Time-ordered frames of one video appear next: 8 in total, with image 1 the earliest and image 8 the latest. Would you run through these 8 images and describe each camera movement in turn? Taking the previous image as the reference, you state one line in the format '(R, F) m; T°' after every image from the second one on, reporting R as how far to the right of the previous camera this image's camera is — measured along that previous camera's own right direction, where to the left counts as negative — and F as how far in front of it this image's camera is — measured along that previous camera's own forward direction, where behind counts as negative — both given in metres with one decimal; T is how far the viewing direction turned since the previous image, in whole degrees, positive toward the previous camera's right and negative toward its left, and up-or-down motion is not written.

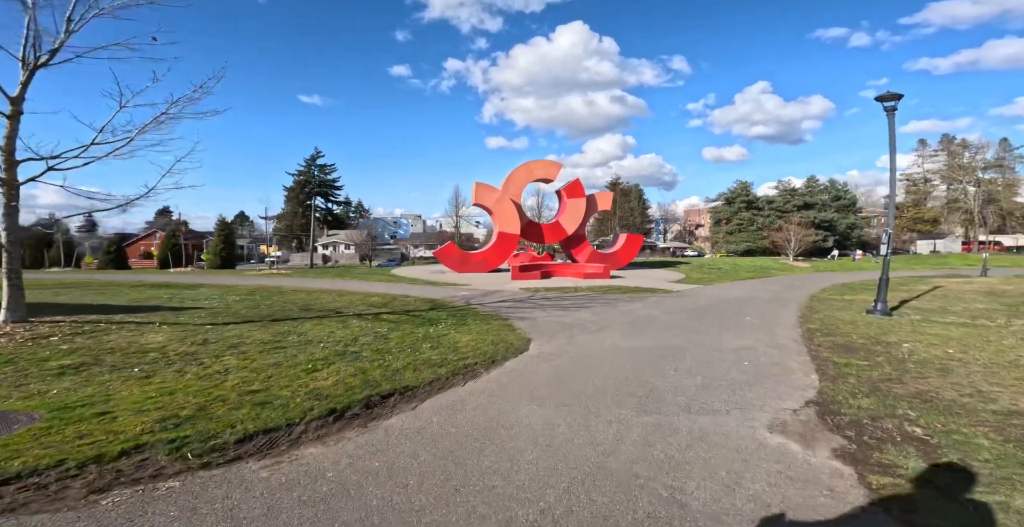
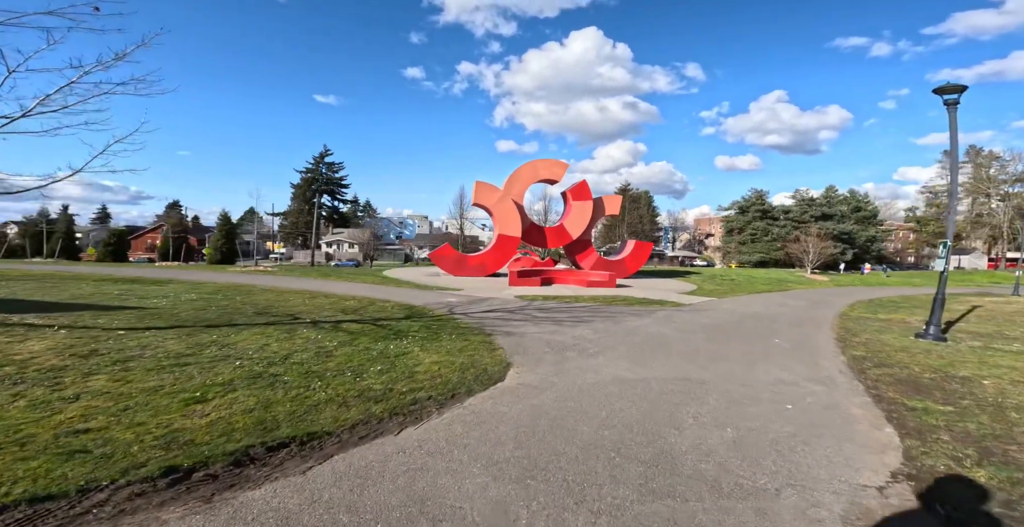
(+0.5, +1.8) m; -1°
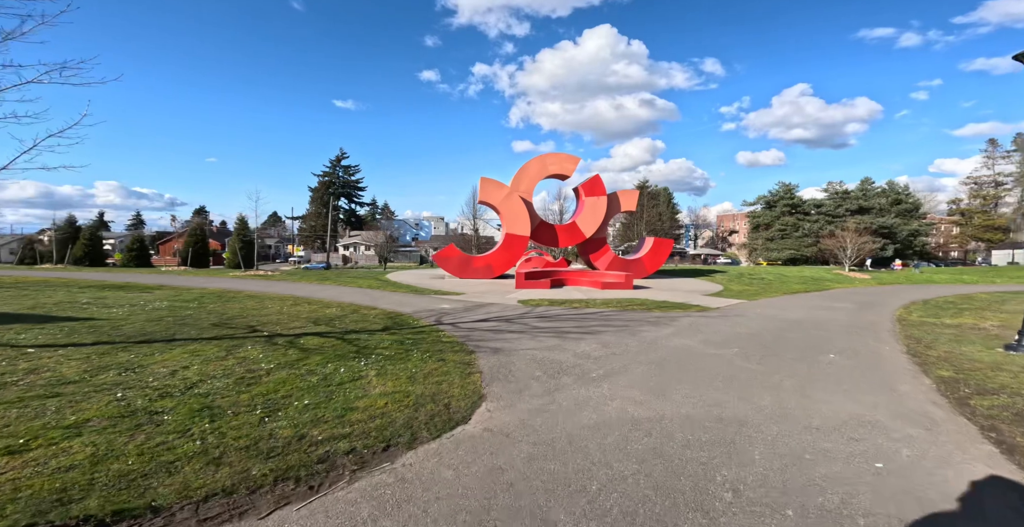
(+0.5, +1.7) m; -2°
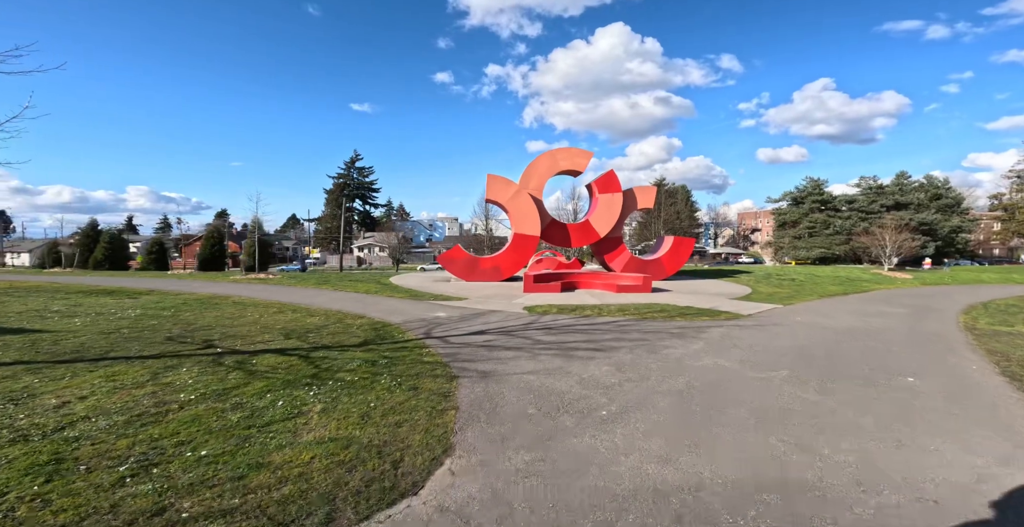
(+0.3, +1.4) m; -2°
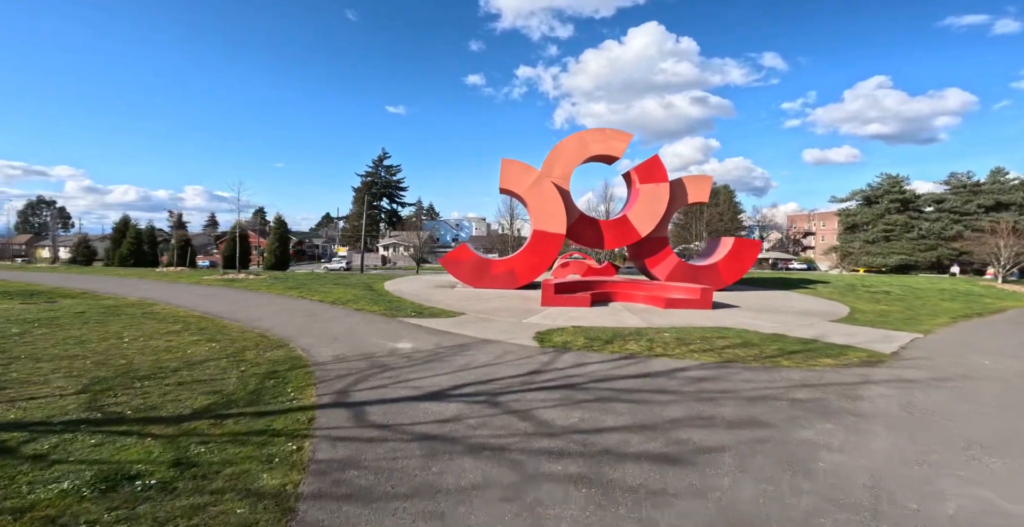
(+0.5, +4.1) m; -4°
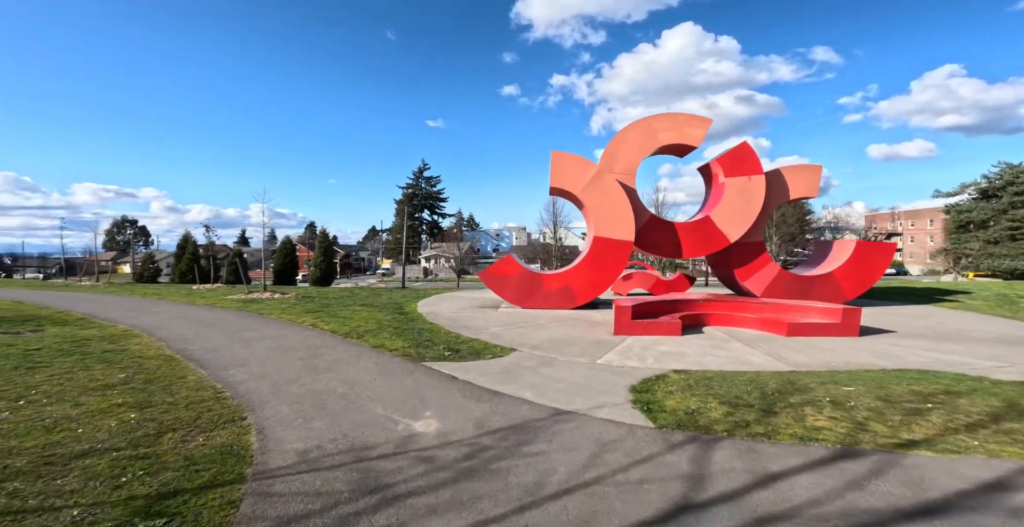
(-0.4, +2.9) m; -5°
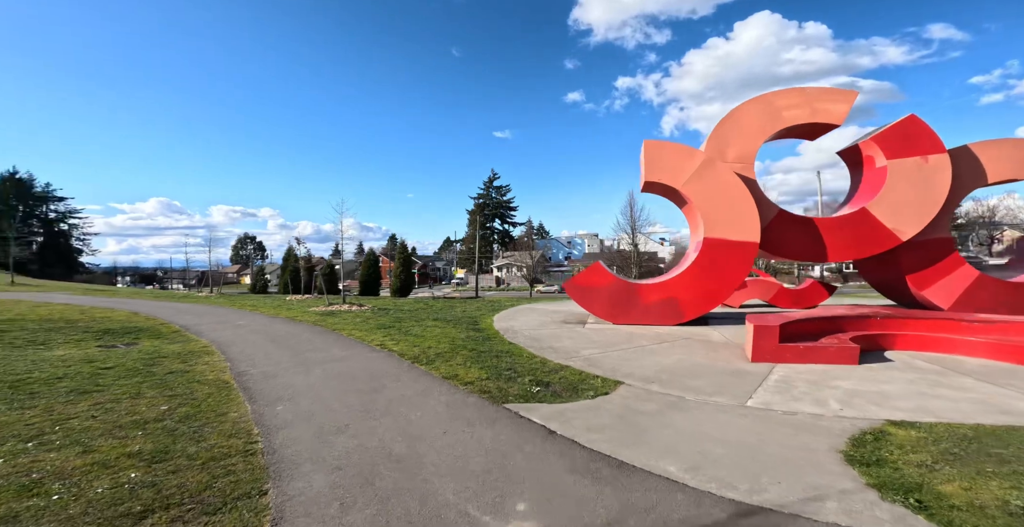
(-0.4, +1.7) m; -8°
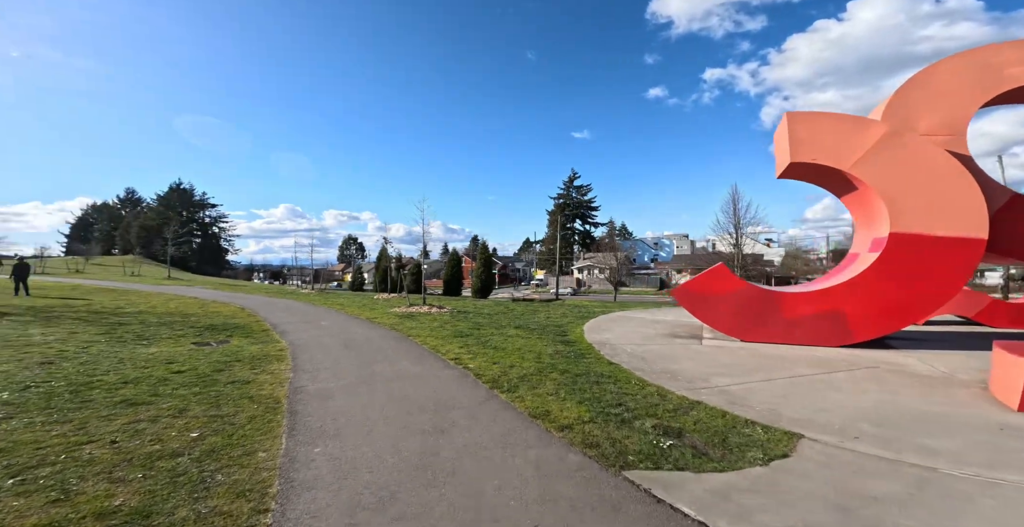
(-0.4, +1.8) m; -10°
